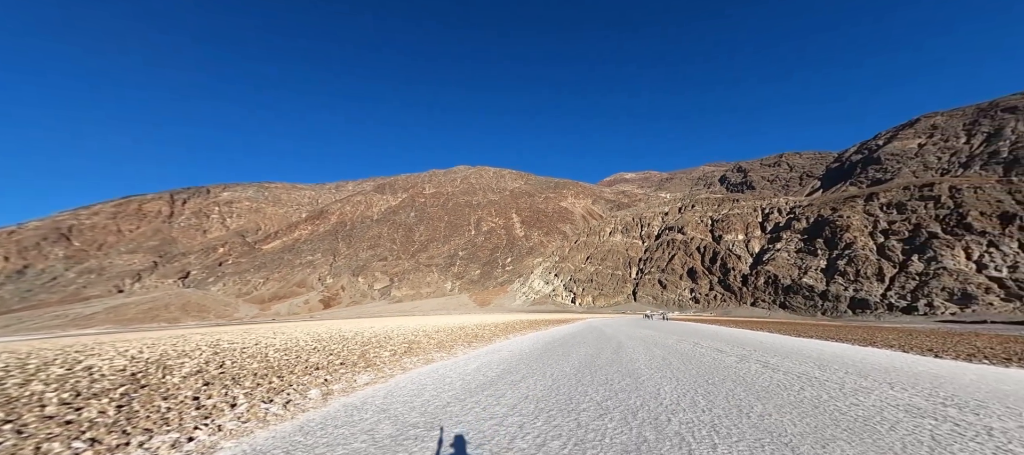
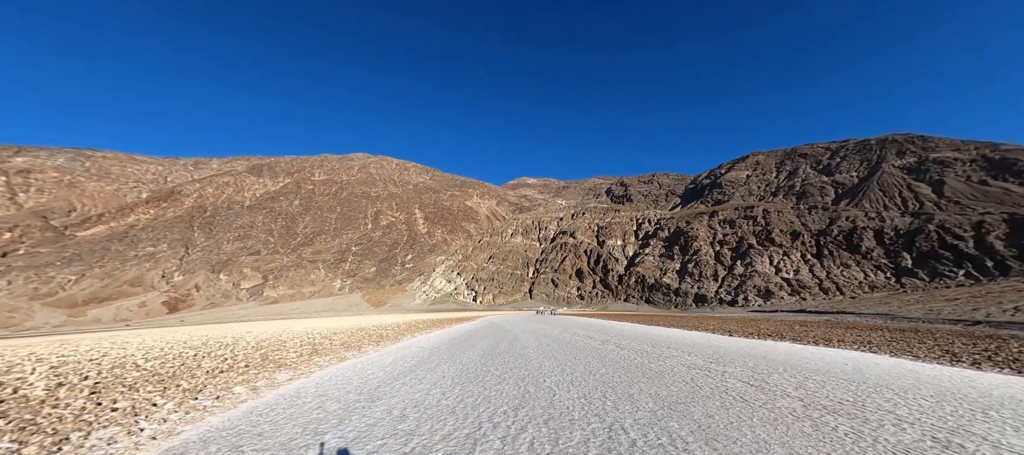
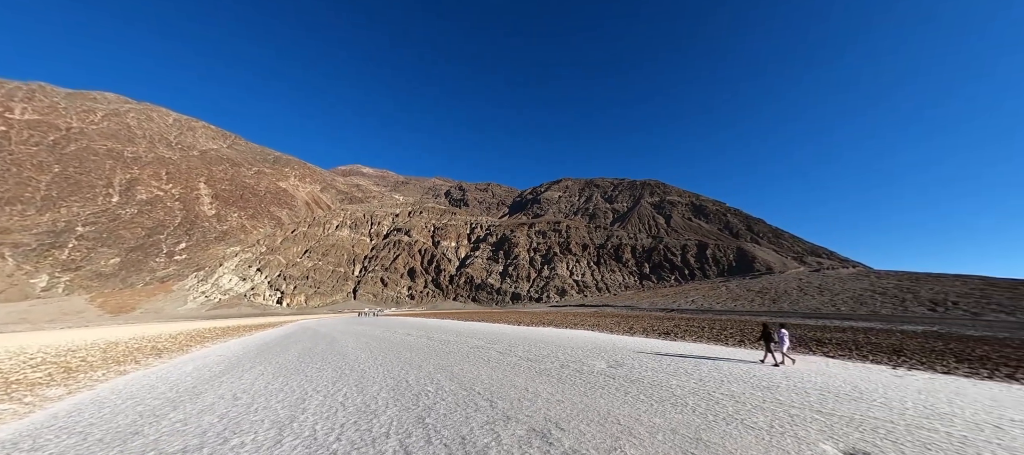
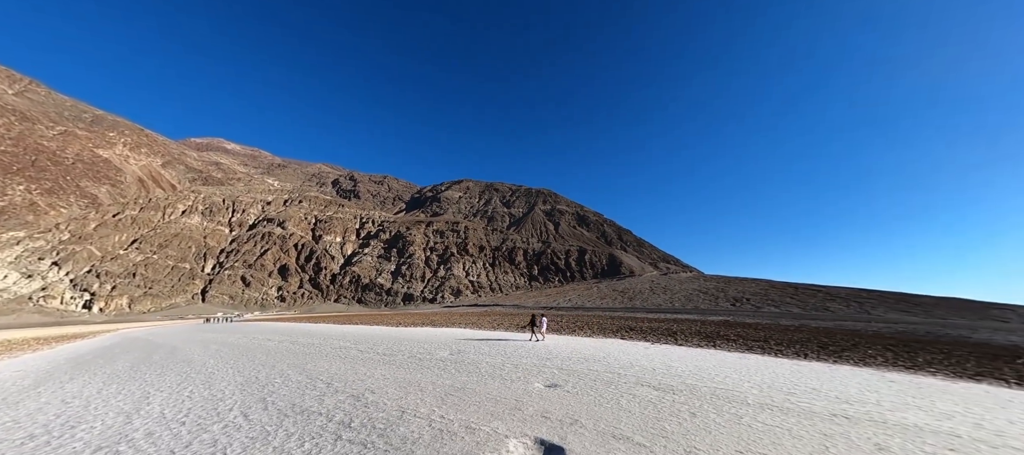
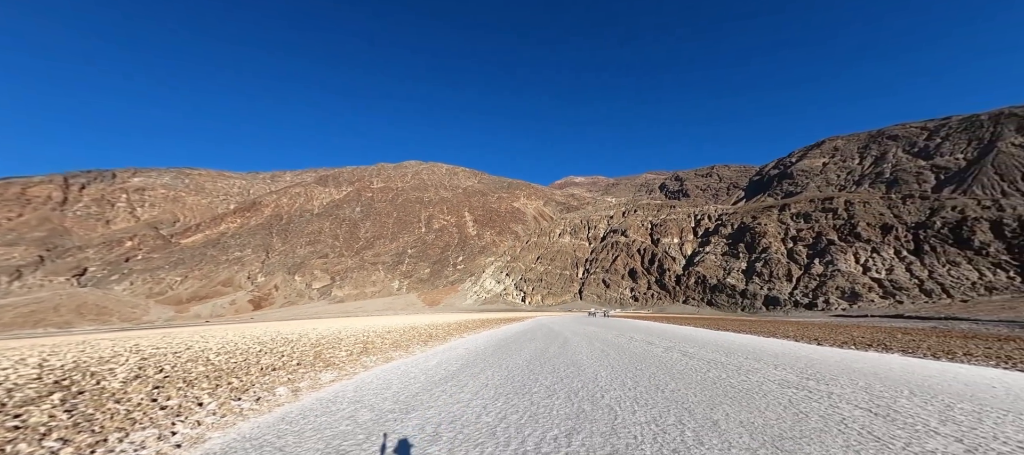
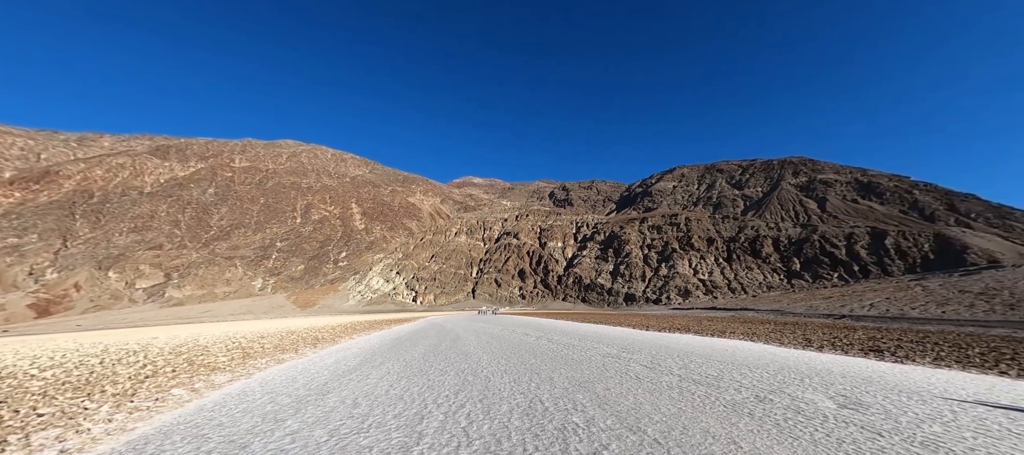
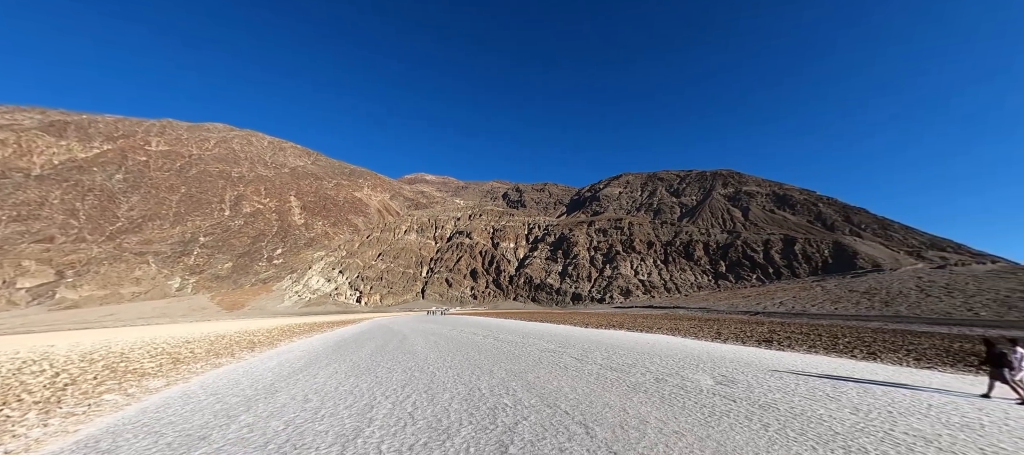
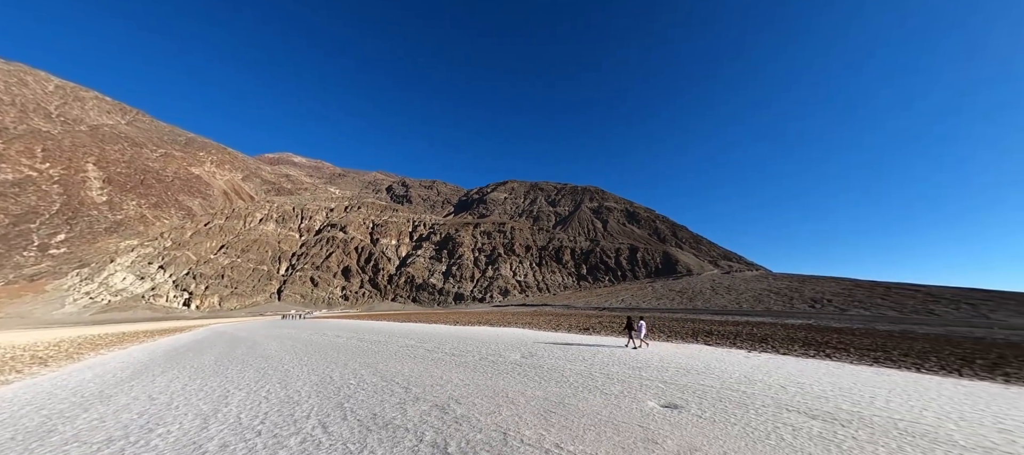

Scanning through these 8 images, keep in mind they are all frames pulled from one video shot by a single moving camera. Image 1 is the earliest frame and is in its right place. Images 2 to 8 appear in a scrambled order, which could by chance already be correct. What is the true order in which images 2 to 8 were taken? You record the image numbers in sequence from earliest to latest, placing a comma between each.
5, 2, 6, 7, 3, 8, 4
